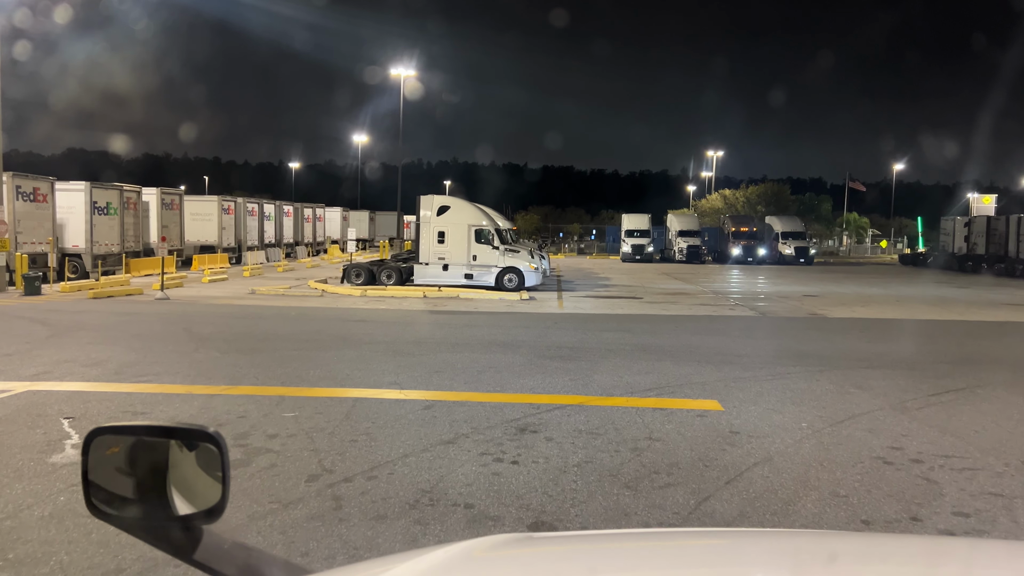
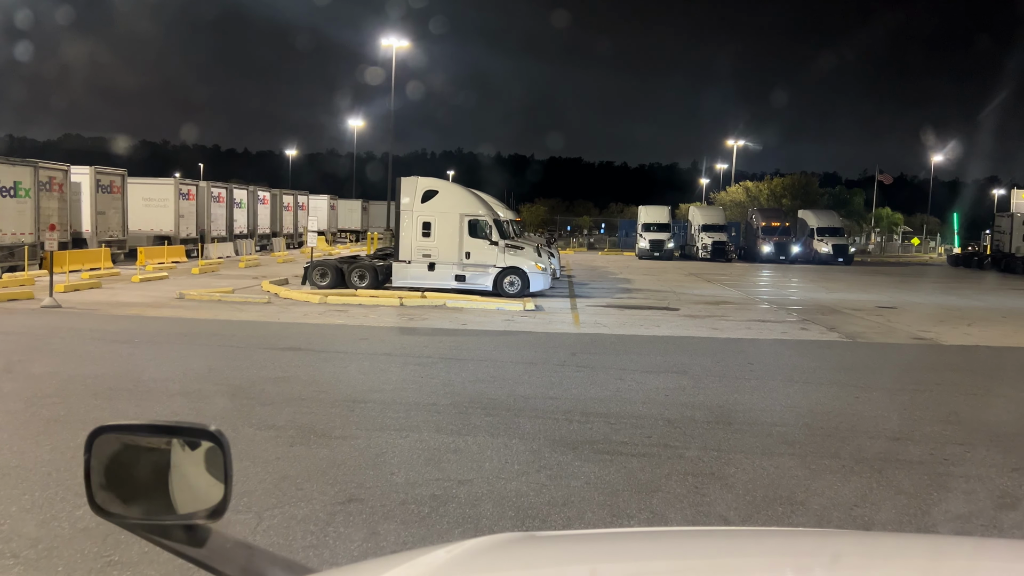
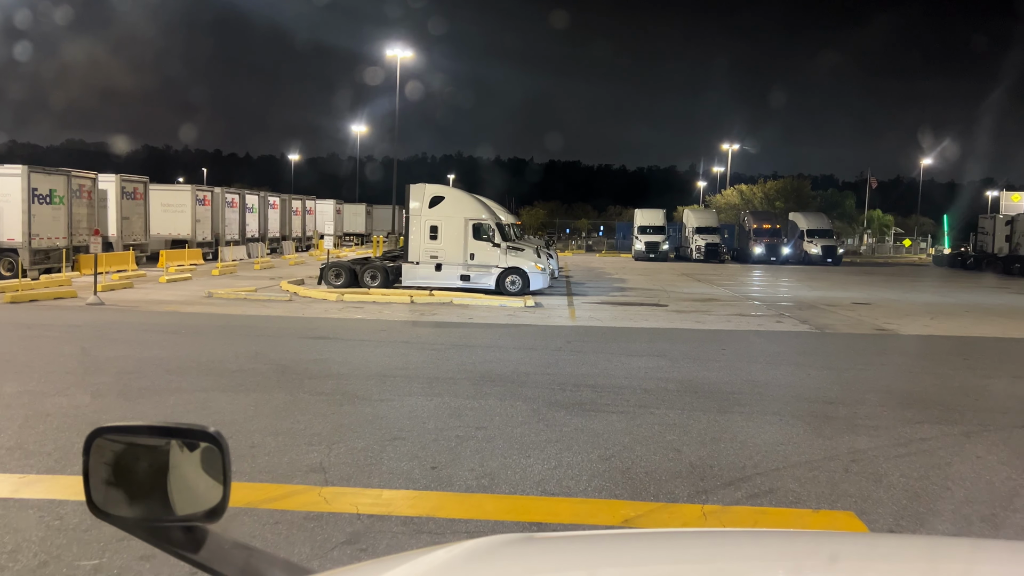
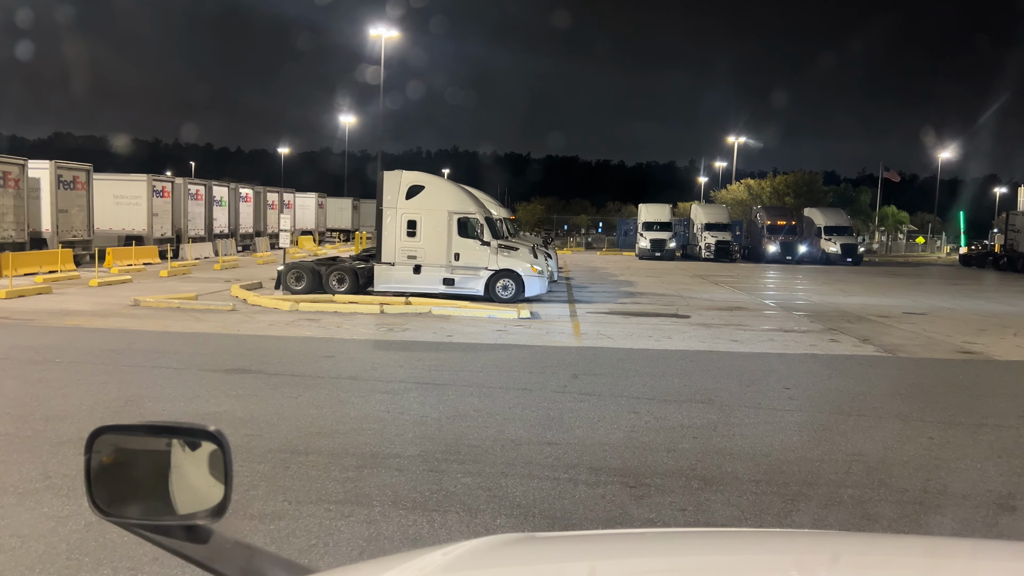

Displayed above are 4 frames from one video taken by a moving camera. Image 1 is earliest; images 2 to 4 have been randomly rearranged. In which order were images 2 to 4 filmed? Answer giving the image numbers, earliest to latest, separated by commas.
3, 2, 4
